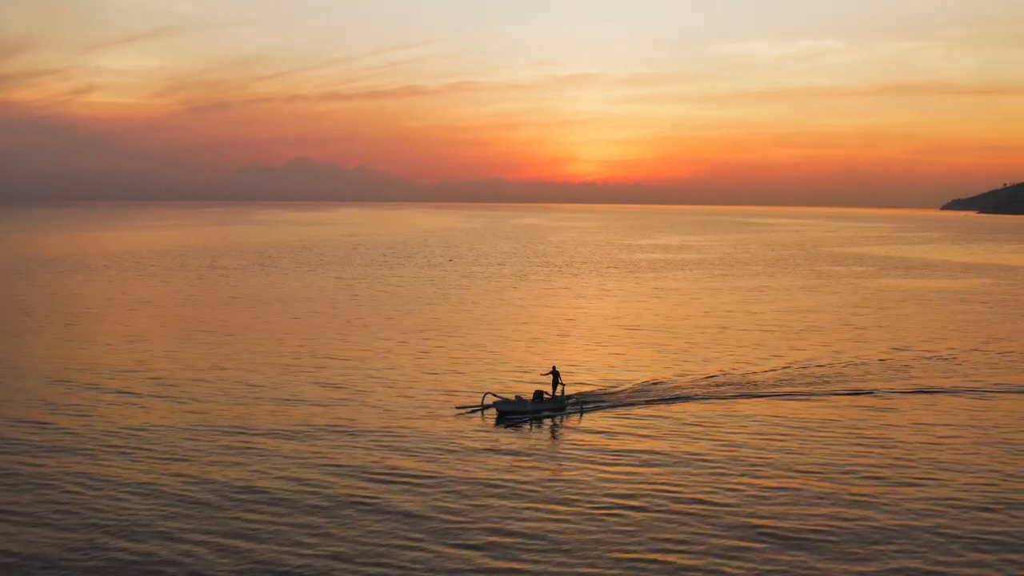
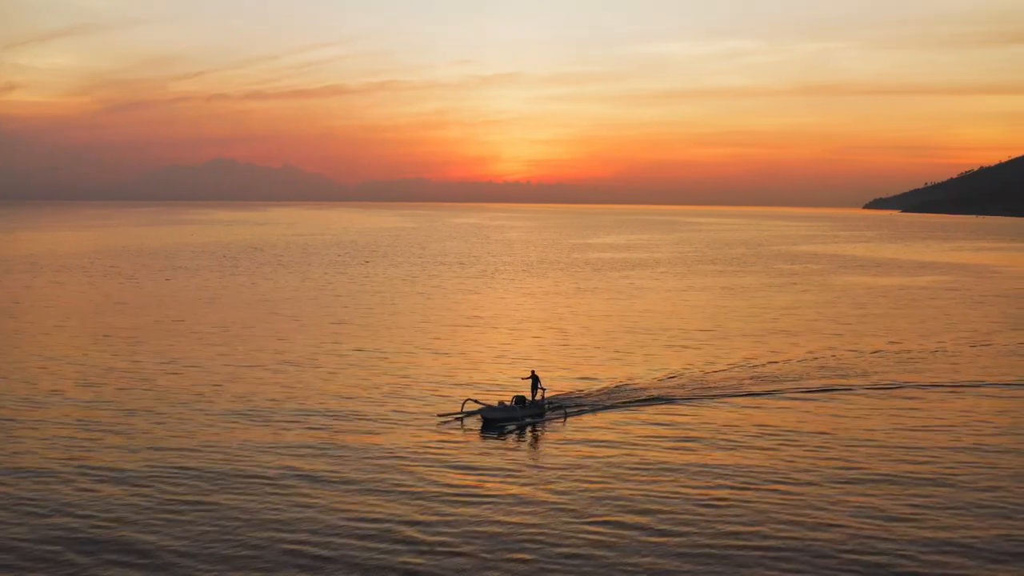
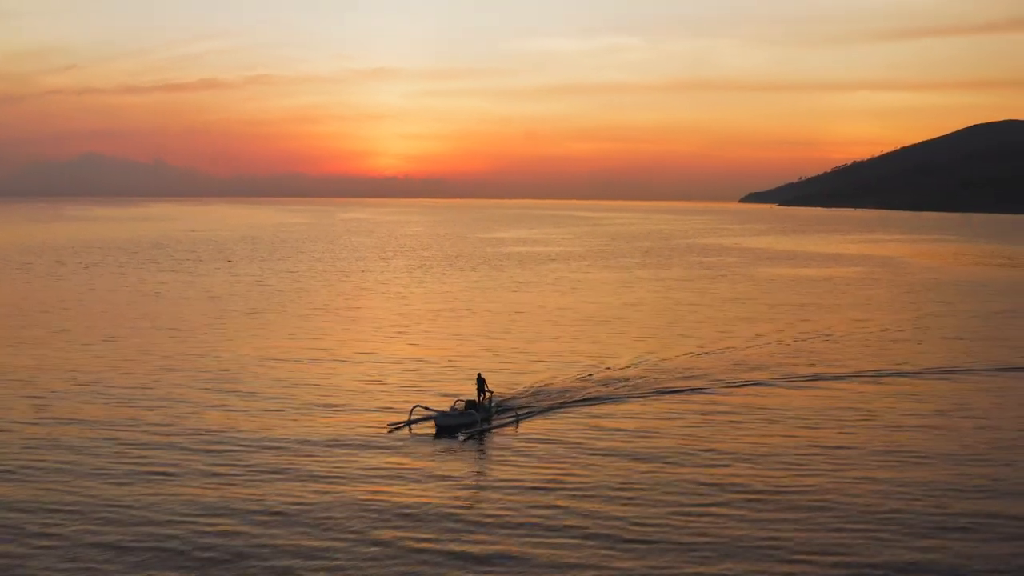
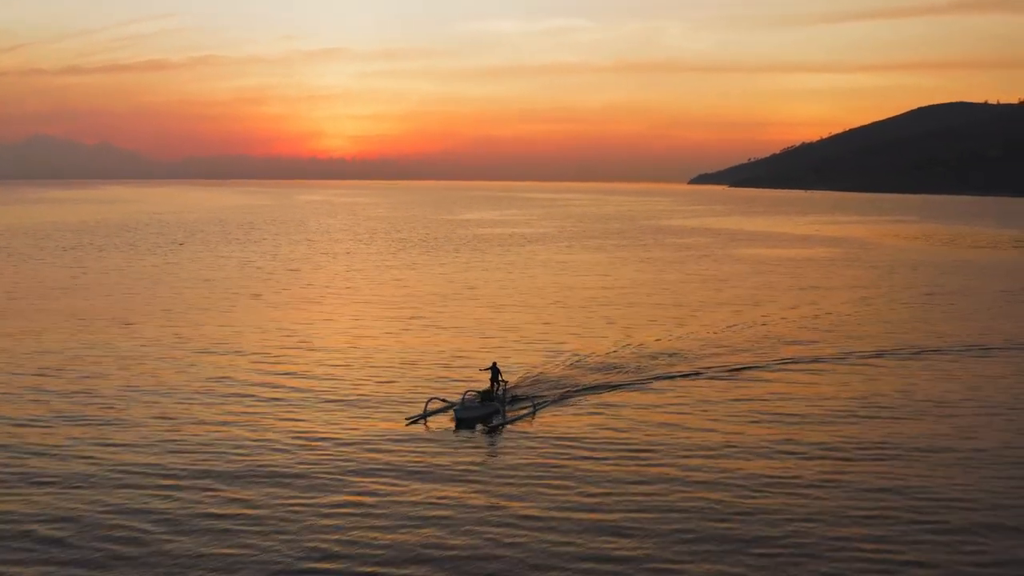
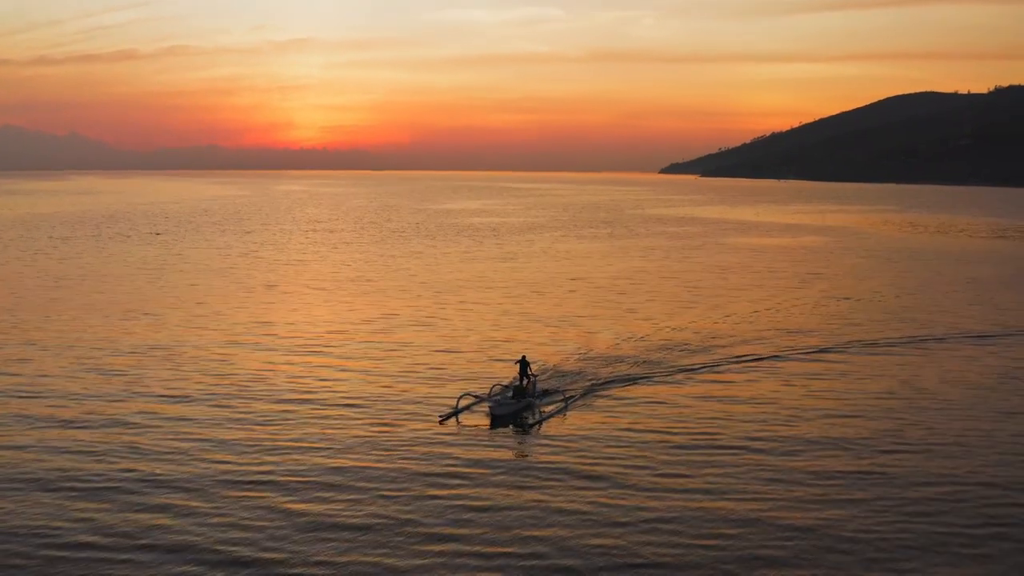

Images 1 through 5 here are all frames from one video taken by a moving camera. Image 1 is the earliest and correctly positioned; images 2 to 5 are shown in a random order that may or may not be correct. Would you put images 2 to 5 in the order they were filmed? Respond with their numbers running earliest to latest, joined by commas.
2, 3, 4, 5
